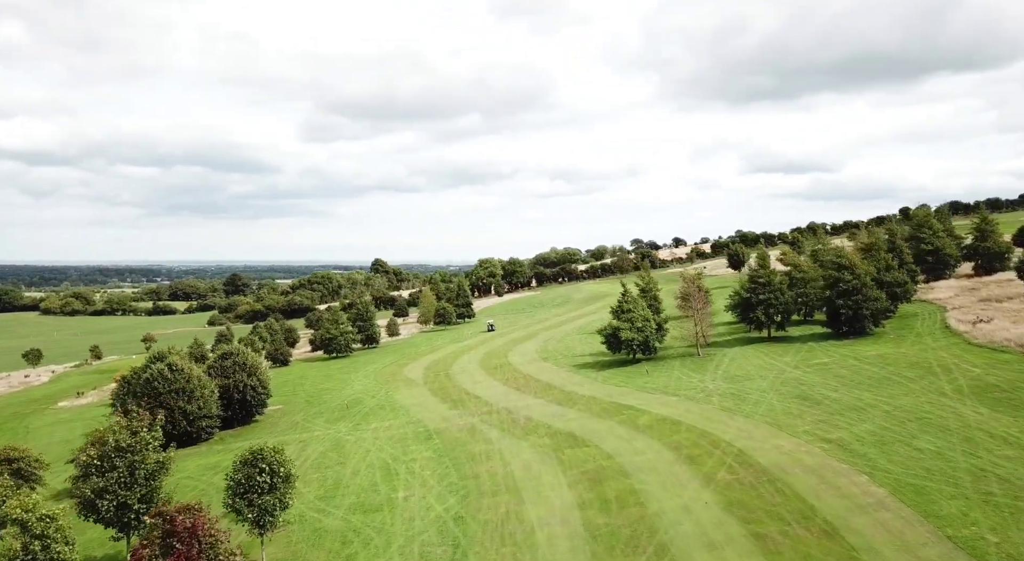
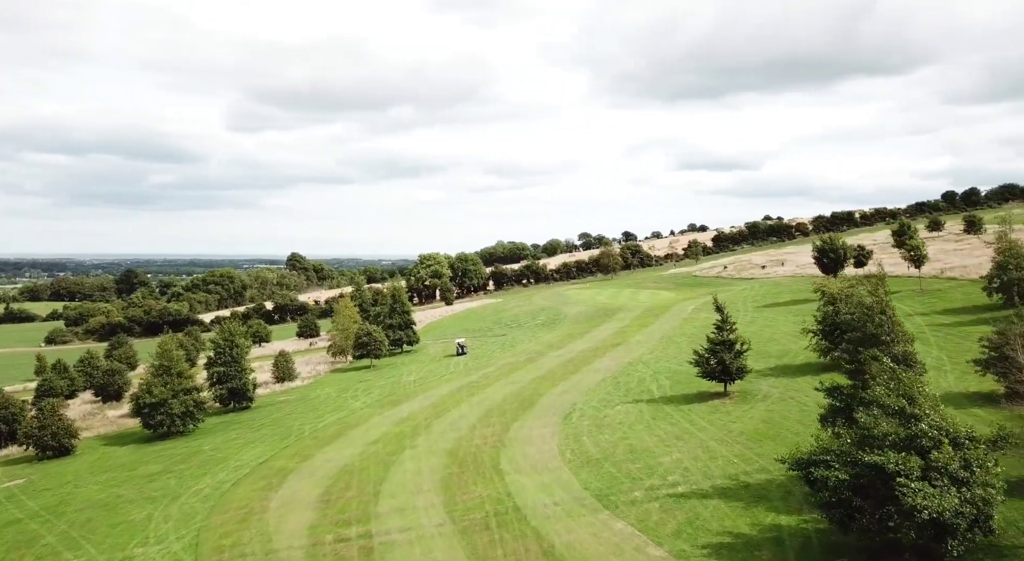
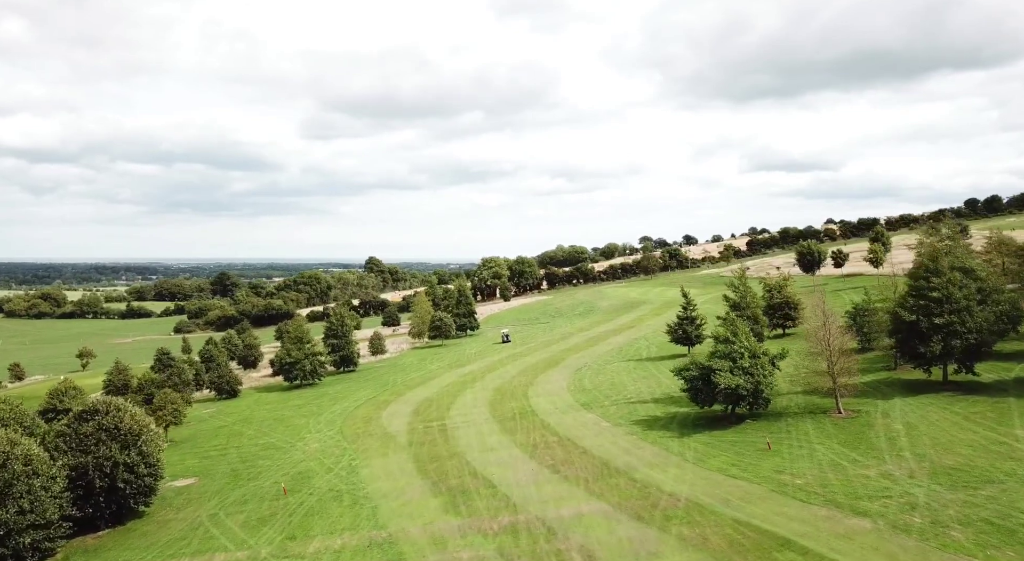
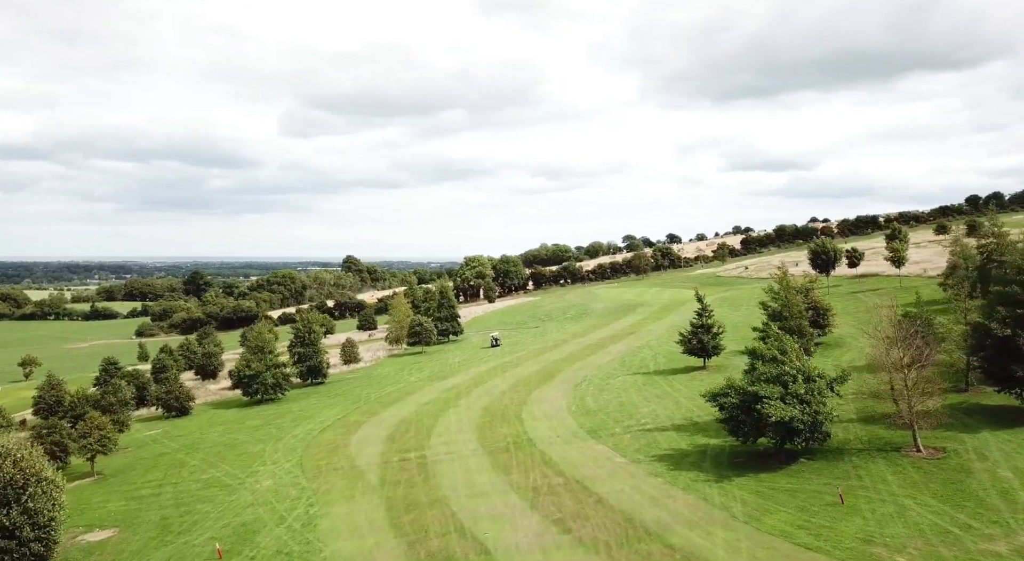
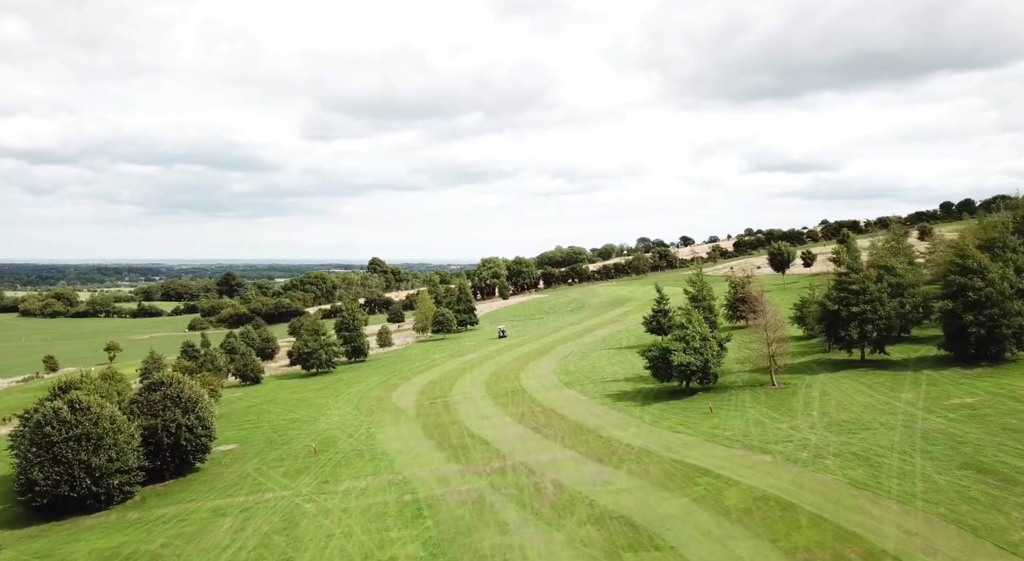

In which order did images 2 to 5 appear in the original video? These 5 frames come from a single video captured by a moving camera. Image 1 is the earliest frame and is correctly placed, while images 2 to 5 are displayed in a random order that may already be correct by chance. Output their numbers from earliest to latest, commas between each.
5, 3, 4, 2
